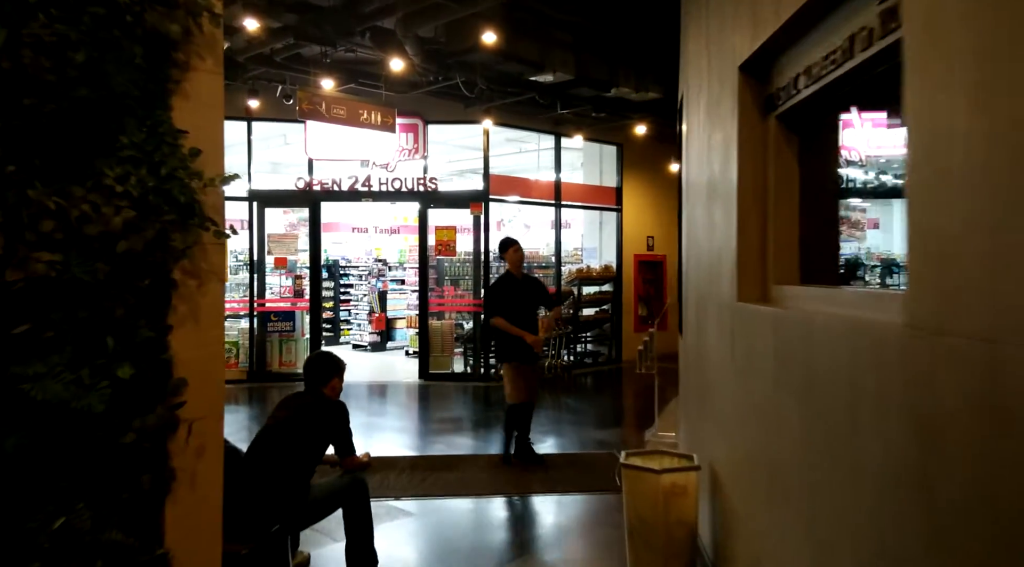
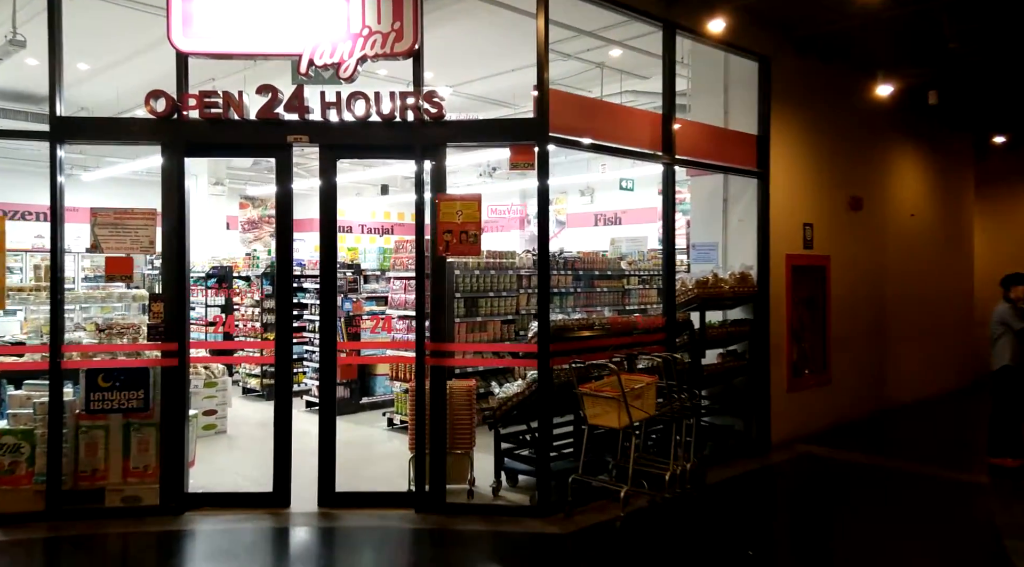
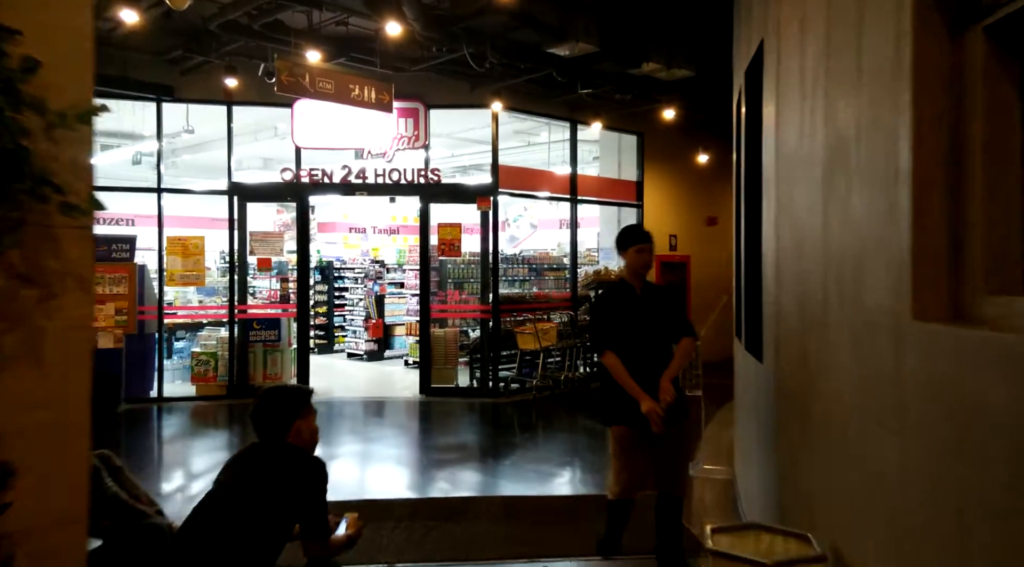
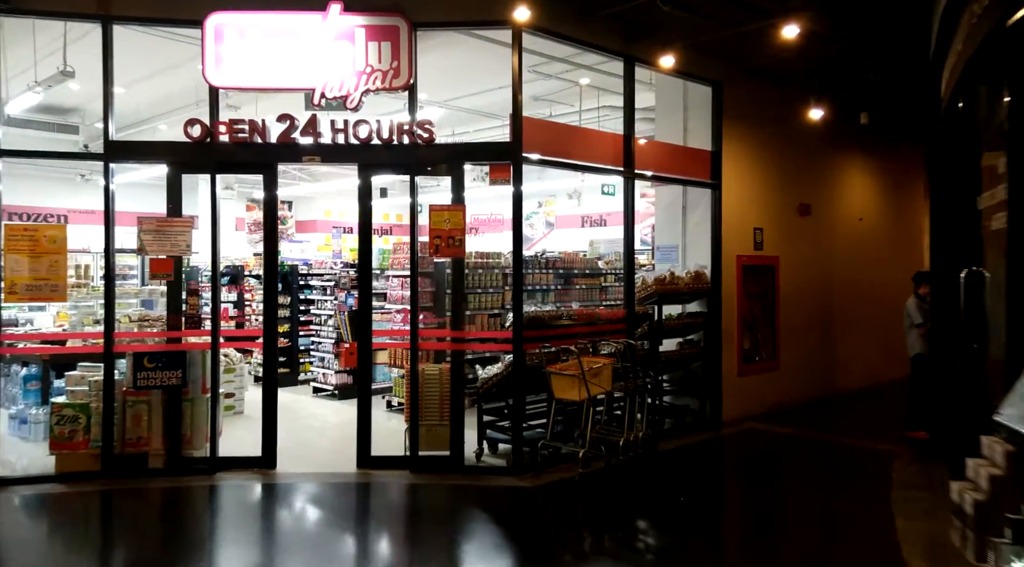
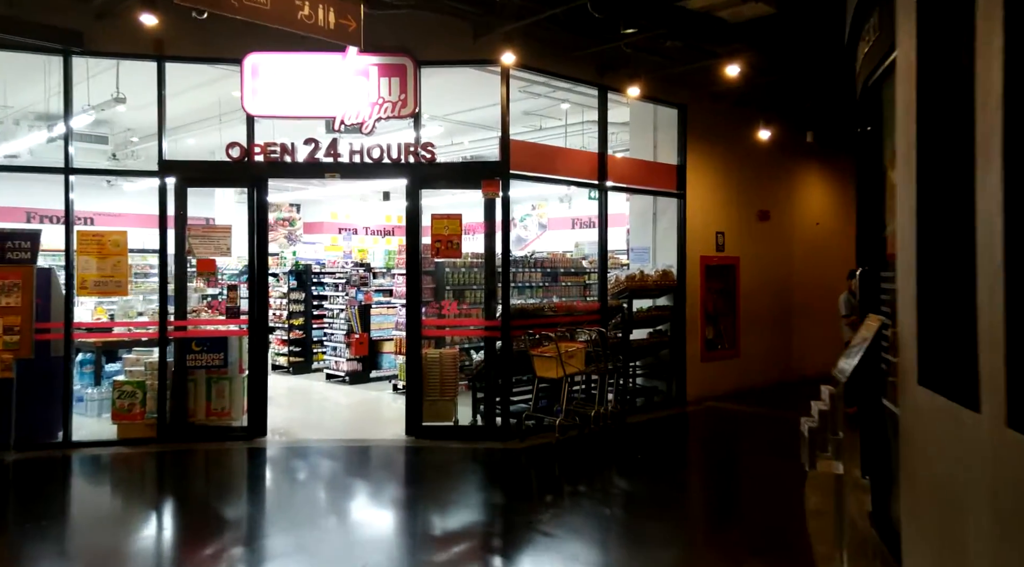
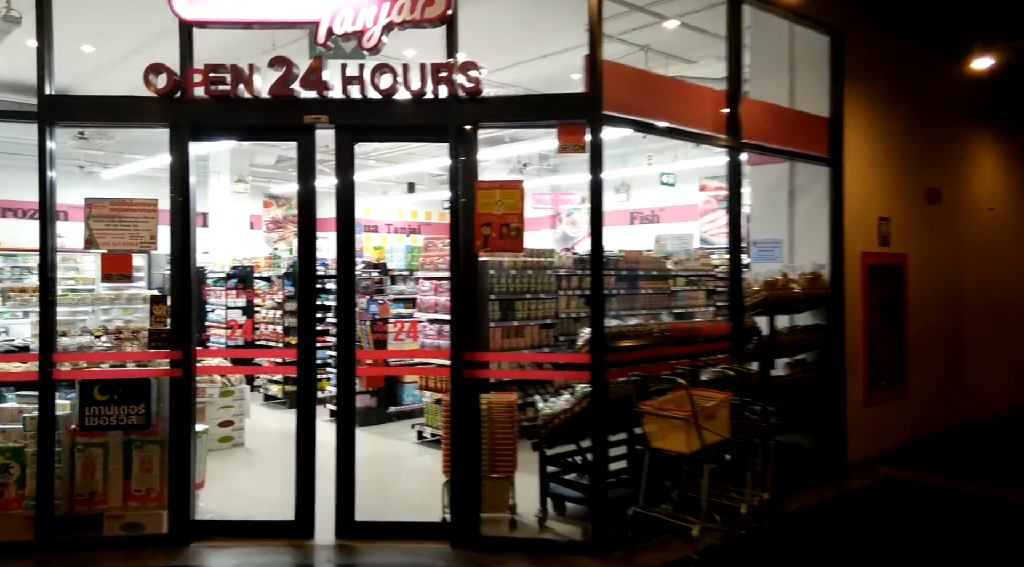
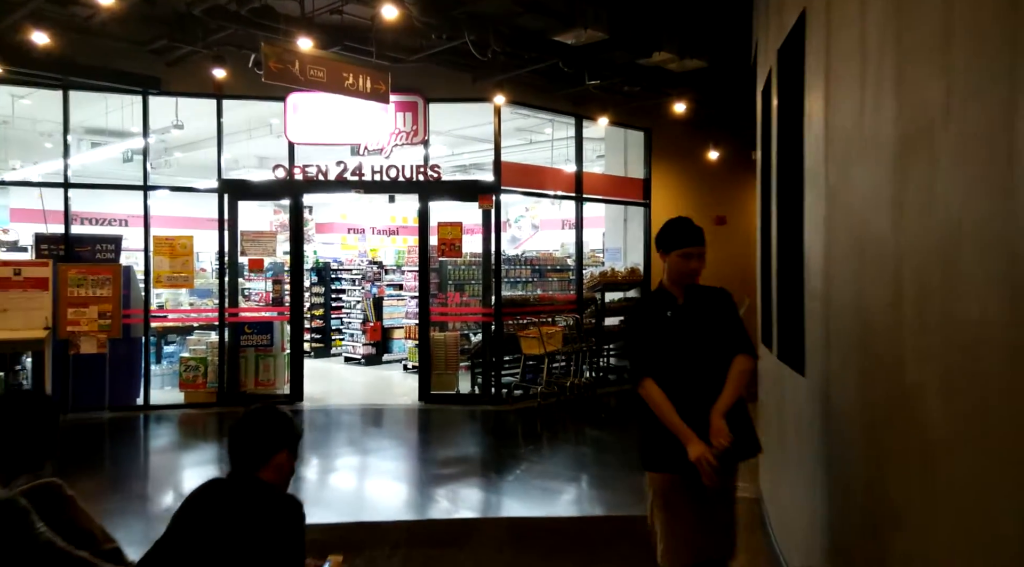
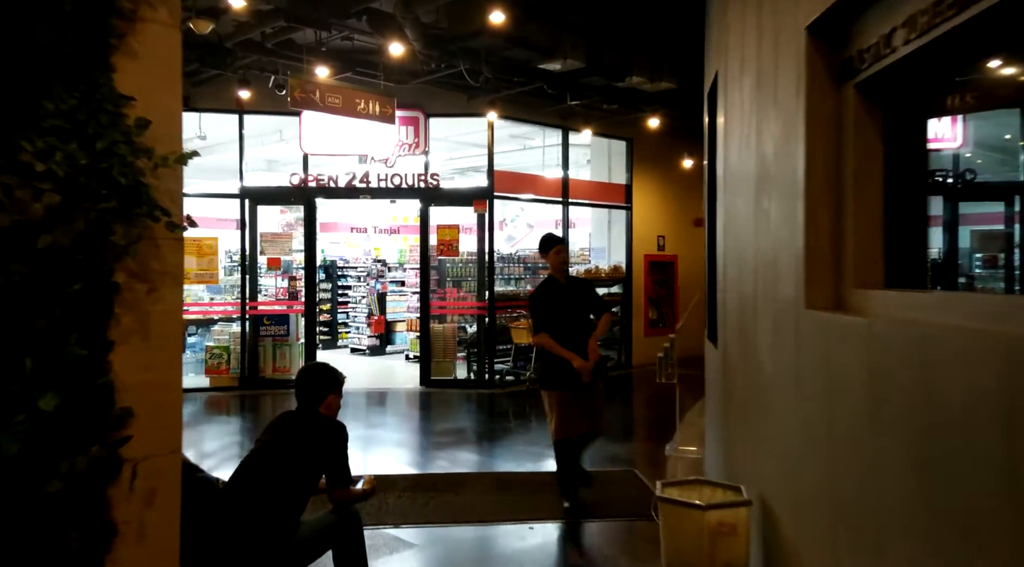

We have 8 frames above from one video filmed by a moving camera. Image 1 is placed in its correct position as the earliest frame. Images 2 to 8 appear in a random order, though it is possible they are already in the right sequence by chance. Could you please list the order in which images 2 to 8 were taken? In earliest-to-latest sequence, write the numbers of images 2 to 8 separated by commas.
8, 3, 7, 5, 4, 2, 6
